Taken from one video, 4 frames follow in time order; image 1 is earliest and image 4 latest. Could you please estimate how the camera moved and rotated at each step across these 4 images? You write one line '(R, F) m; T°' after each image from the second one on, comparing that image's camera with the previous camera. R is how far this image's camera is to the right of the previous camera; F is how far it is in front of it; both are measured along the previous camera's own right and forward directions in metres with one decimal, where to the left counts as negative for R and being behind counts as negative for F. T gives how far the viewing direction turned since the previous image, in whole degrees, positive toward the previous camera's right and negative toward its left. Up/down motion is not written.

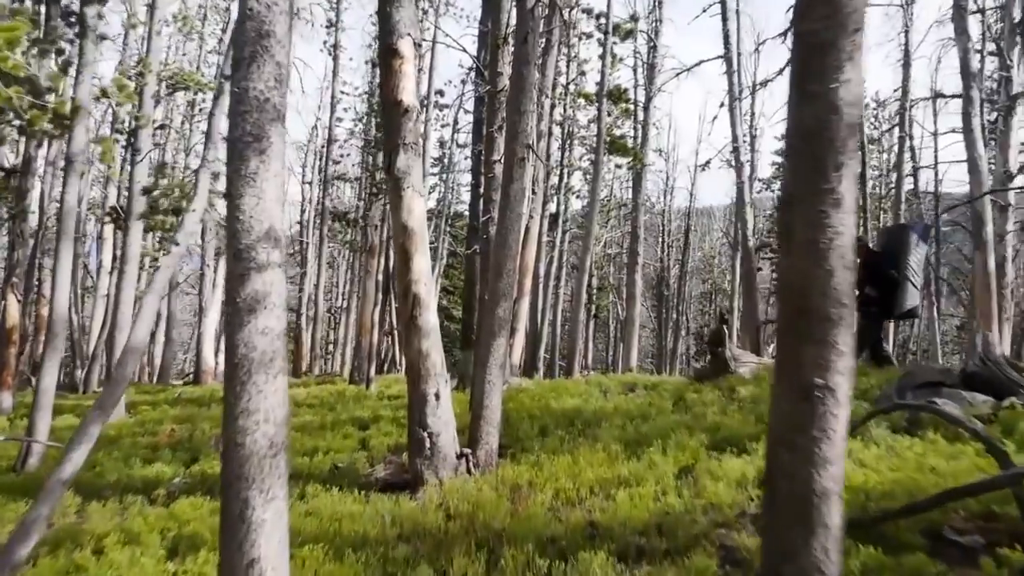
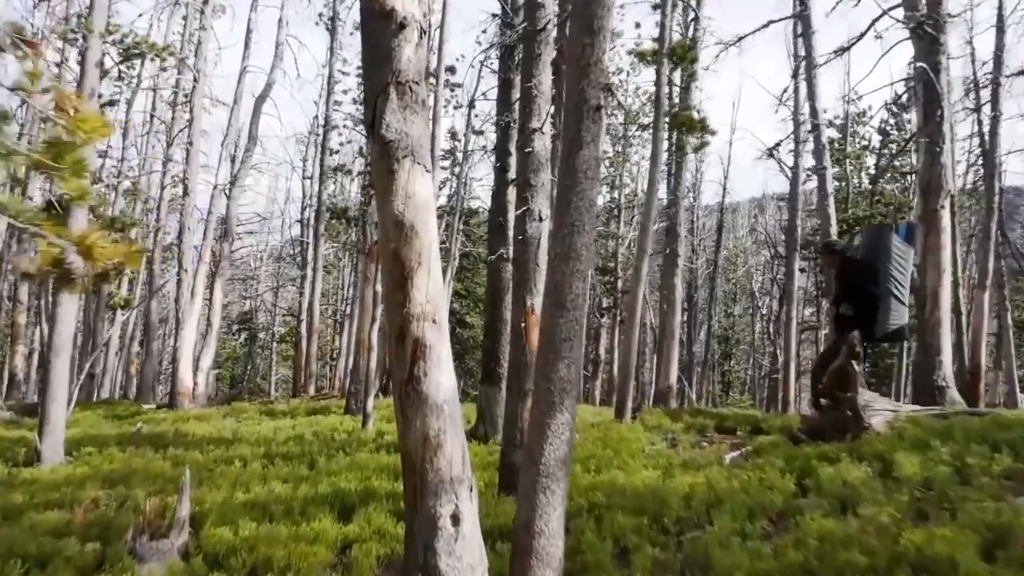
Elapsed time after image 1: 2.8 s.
(-0.2, +3.1) m; -1°
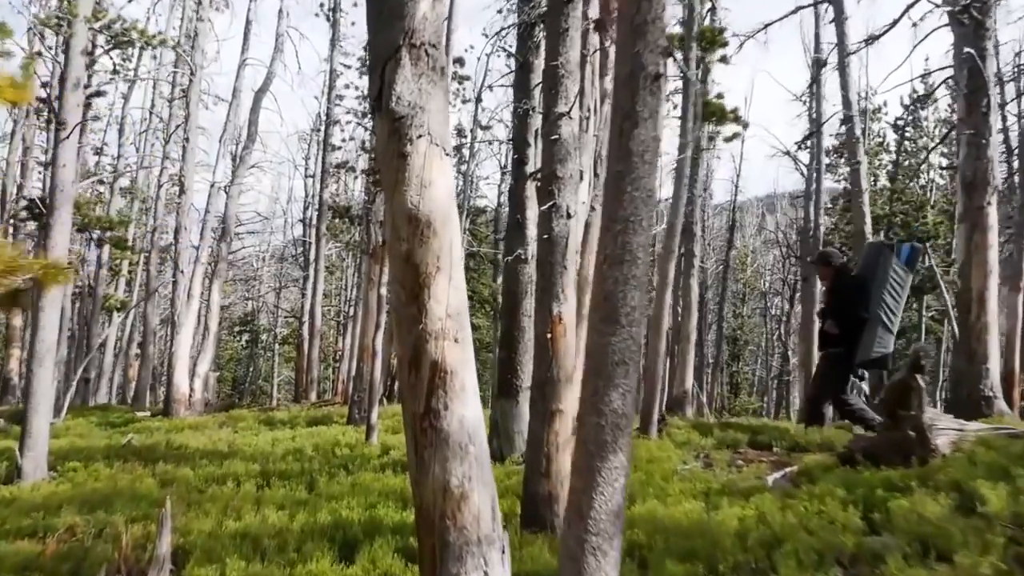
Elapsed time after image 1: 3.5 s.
(-0.1, +0.8) m; 0°
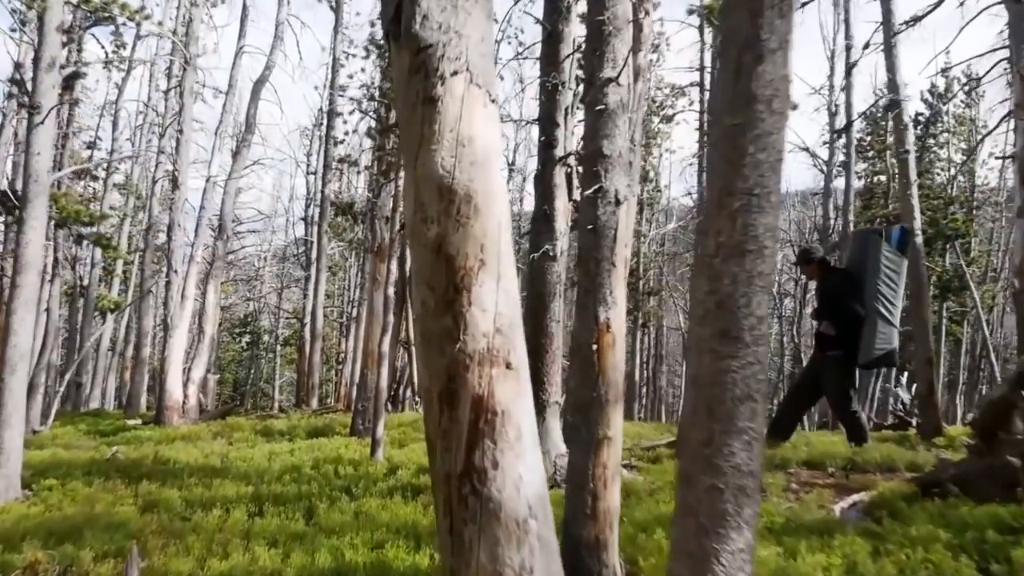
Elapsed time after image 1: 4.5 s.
(-0.2, +1.1) m; 0°
